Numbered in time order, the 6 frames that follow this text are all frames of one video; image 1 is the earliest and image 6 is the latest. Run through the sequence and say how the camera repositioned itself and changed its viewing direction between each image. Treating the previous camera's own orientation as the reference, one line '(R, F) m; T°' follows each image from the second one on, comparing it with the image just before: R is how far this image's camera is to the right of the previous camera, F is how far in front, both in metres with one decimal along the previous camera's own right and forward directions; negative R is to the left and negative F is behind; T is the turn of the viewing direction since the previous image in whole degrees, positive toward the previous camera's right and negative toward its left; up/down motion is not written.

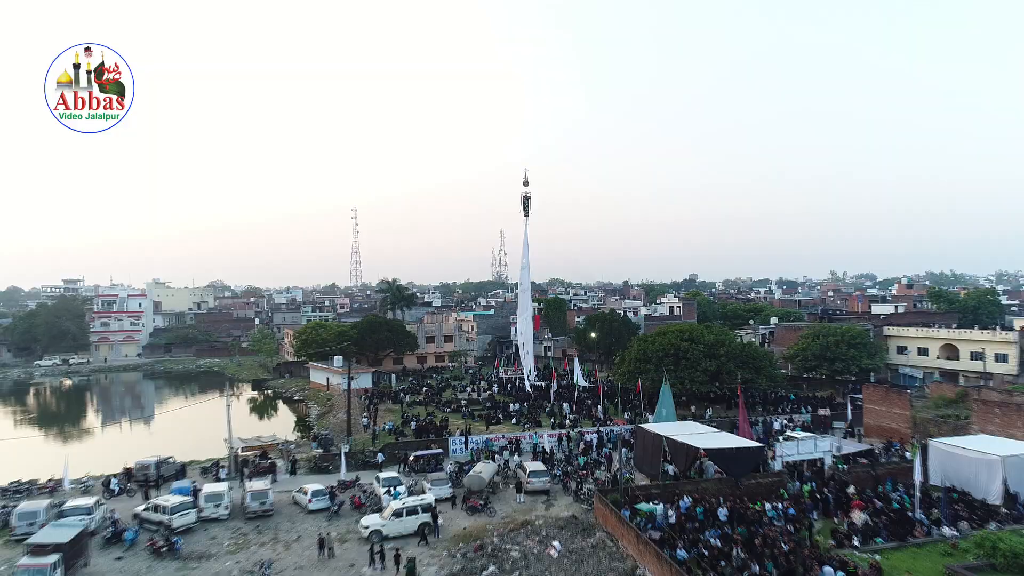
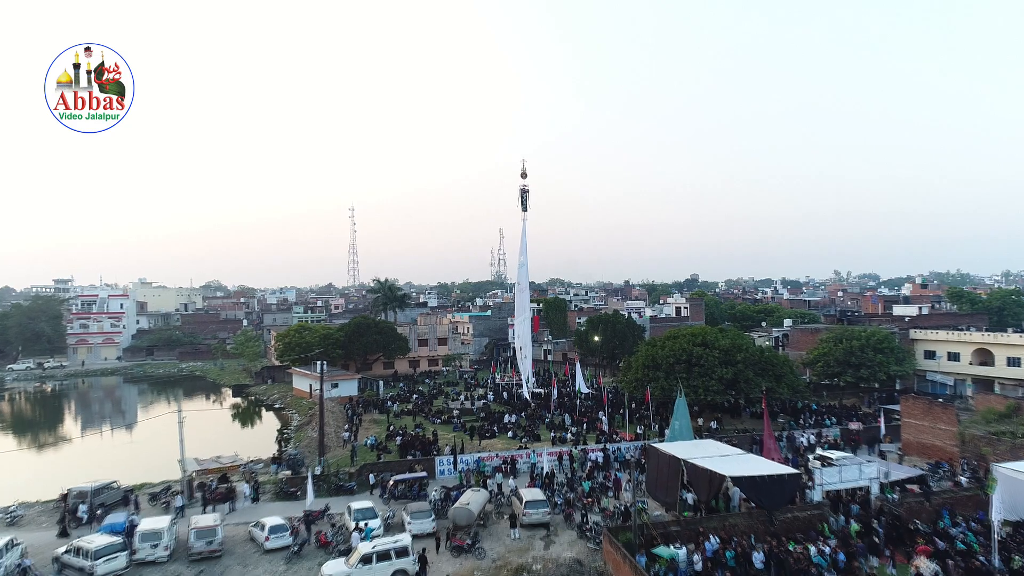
(+0.2, +3.5) m; 0°
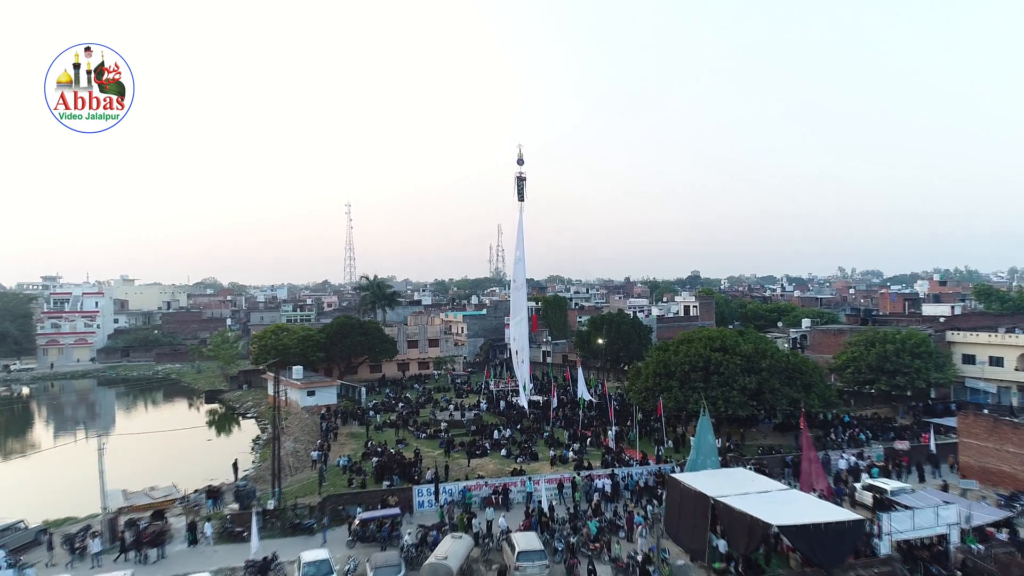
(+0.3, +4.2) m; 0°
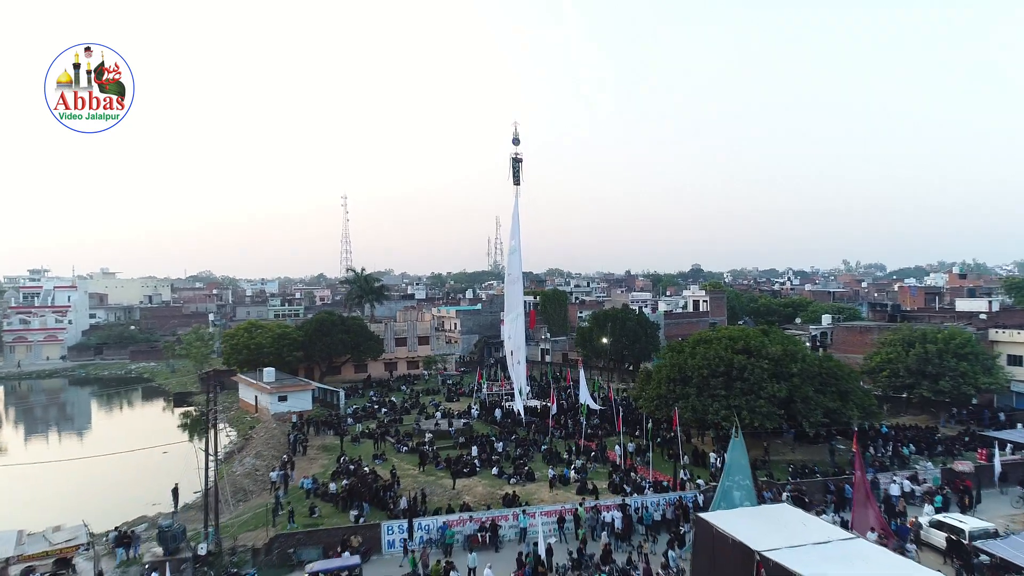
(+0.3, +4.1) m; 0°
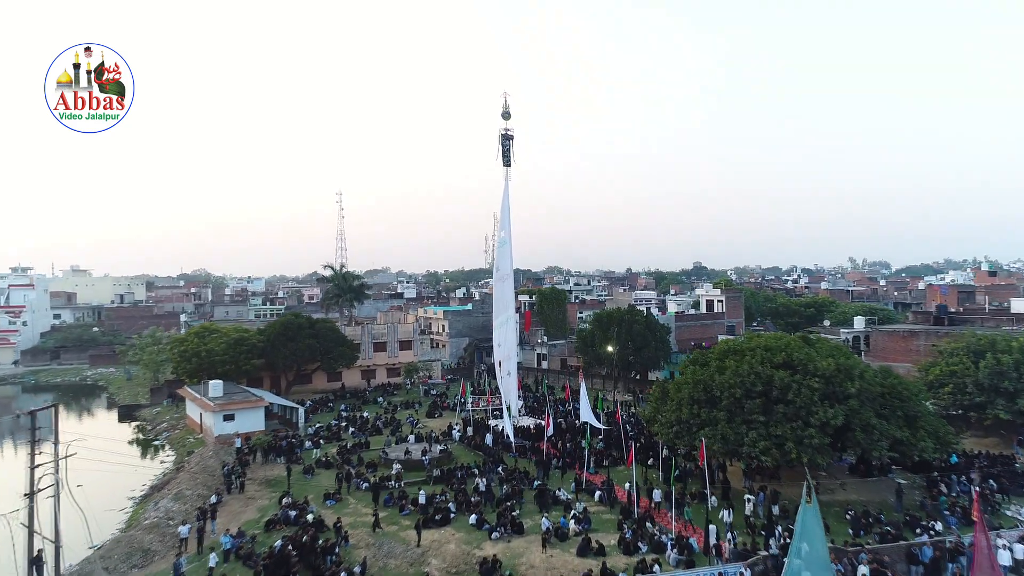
(+0.6, +5.5) m; 0°
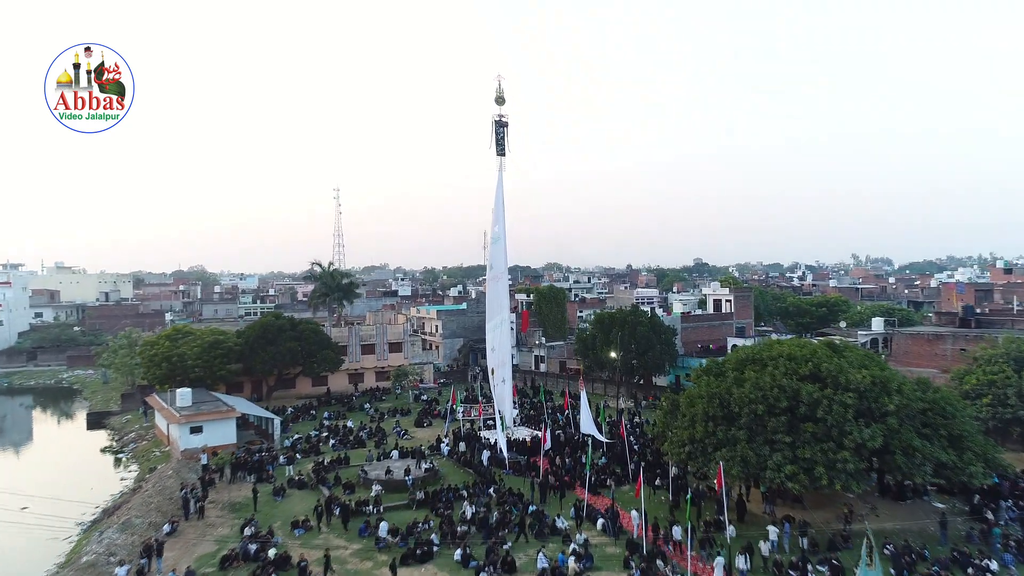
(+0.3, +2.6) m; 0°
